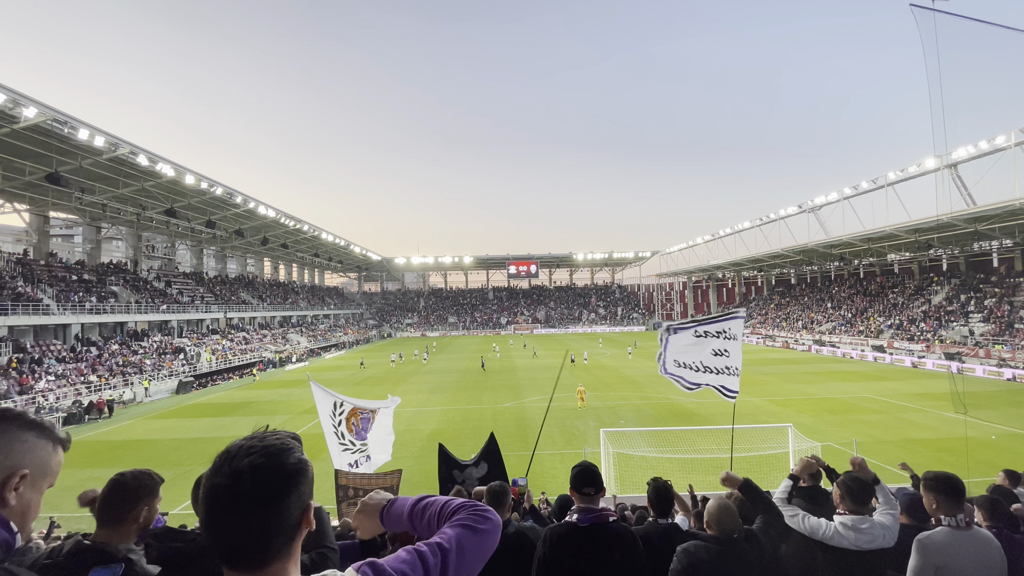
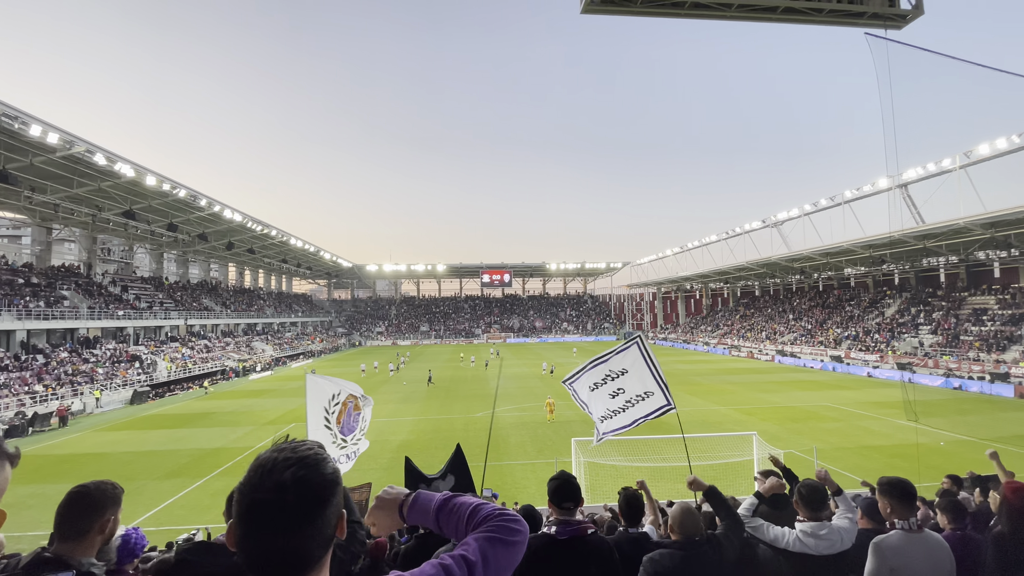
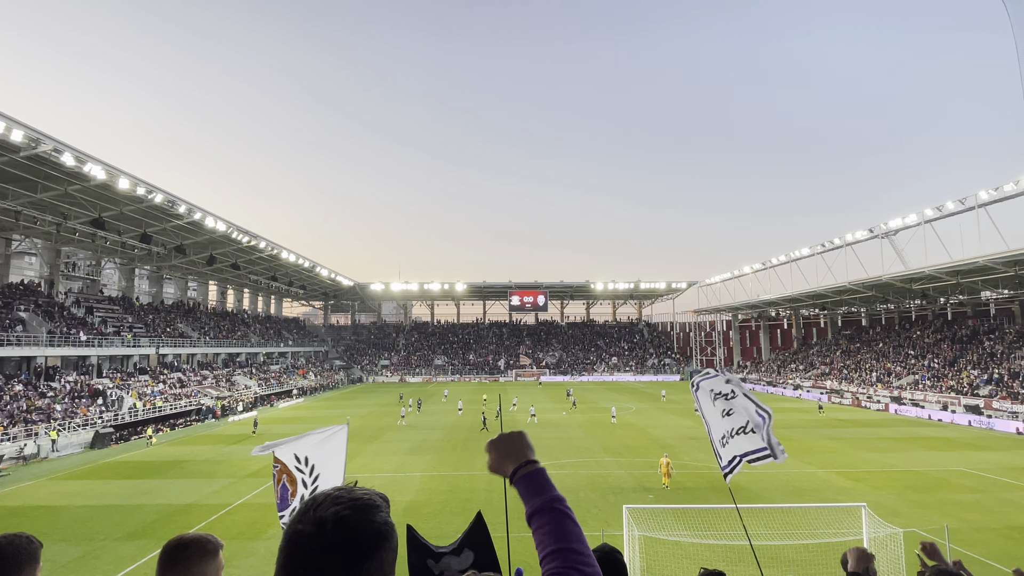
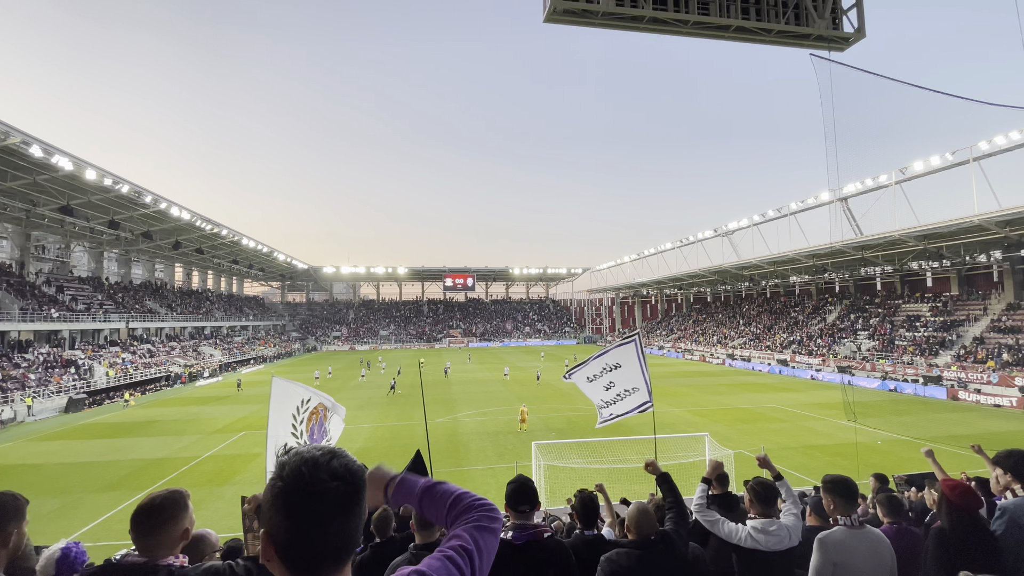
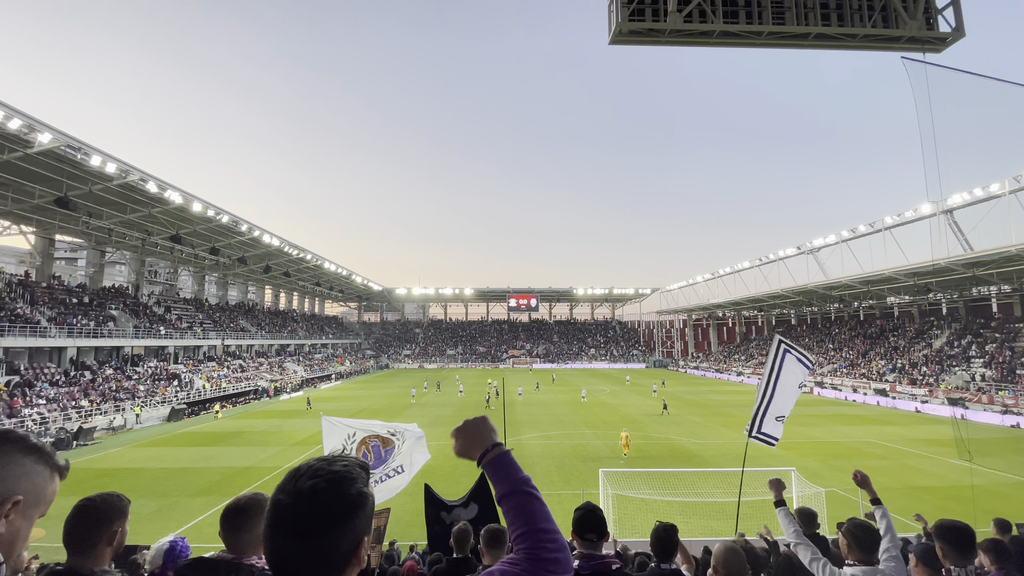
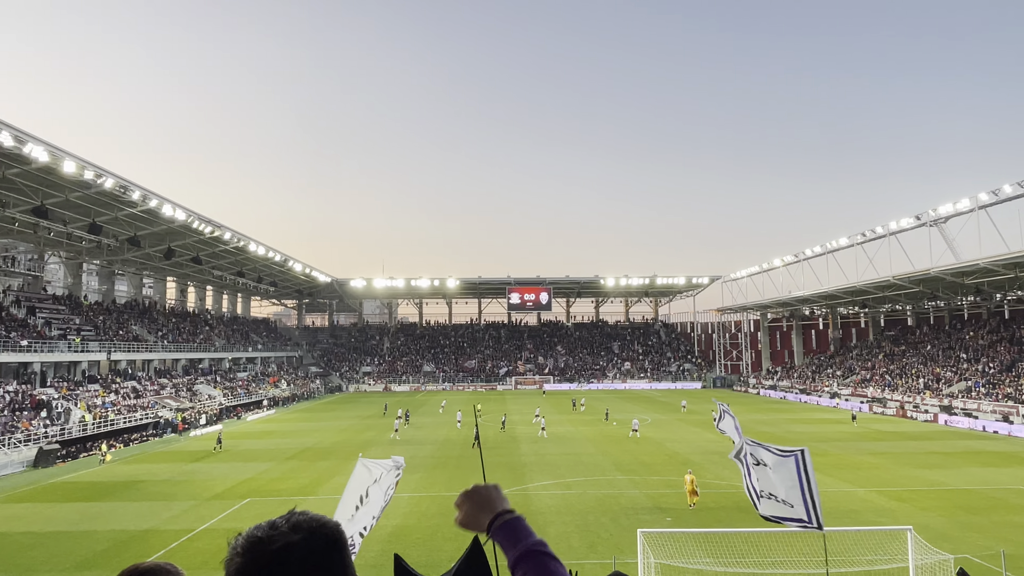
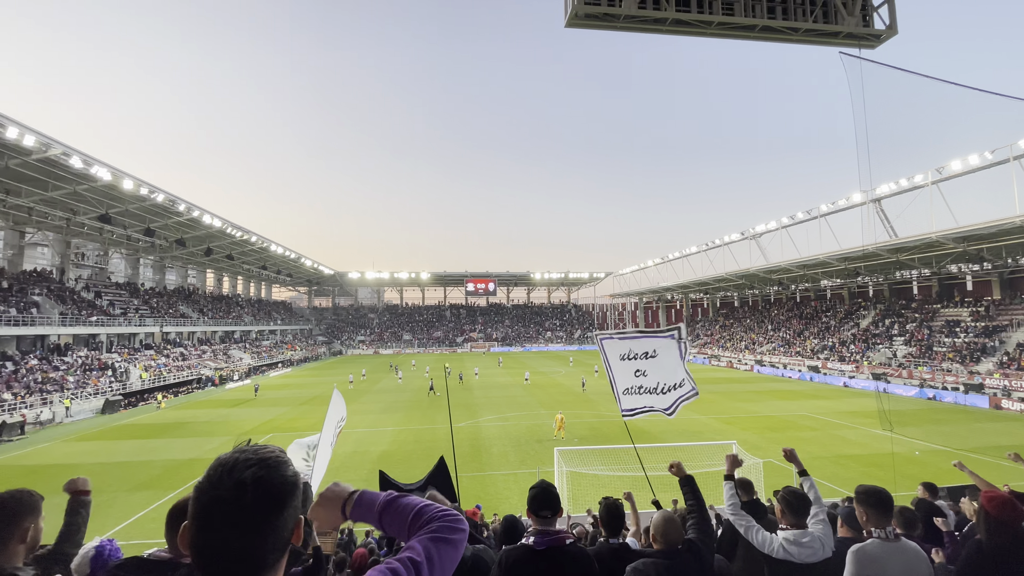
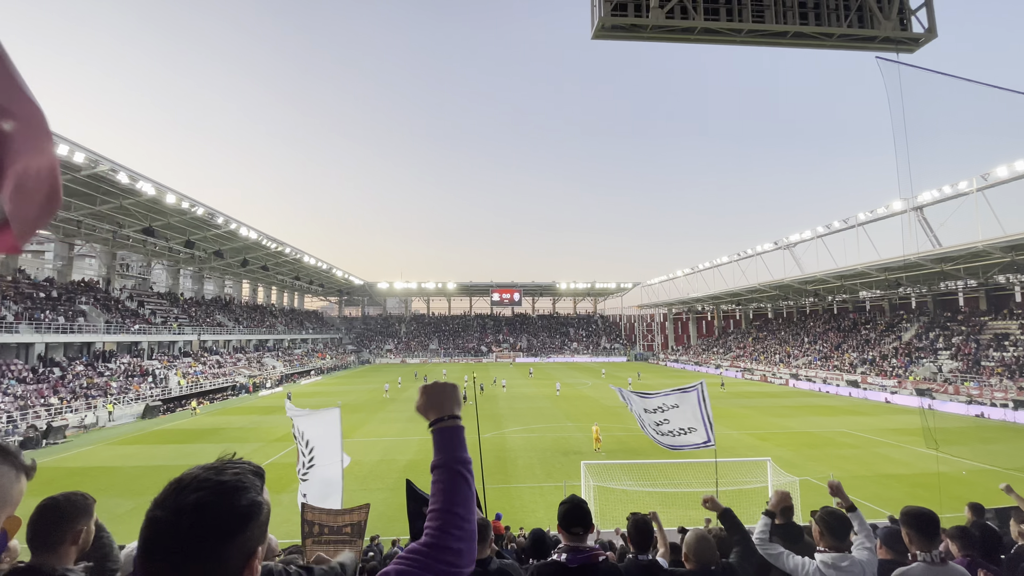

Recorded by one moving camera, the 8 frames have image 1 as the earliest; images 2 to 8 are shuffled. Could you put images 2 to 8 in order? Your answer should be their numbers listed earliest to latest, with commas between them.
2, 4, 7, 8, 5, 3, 6
